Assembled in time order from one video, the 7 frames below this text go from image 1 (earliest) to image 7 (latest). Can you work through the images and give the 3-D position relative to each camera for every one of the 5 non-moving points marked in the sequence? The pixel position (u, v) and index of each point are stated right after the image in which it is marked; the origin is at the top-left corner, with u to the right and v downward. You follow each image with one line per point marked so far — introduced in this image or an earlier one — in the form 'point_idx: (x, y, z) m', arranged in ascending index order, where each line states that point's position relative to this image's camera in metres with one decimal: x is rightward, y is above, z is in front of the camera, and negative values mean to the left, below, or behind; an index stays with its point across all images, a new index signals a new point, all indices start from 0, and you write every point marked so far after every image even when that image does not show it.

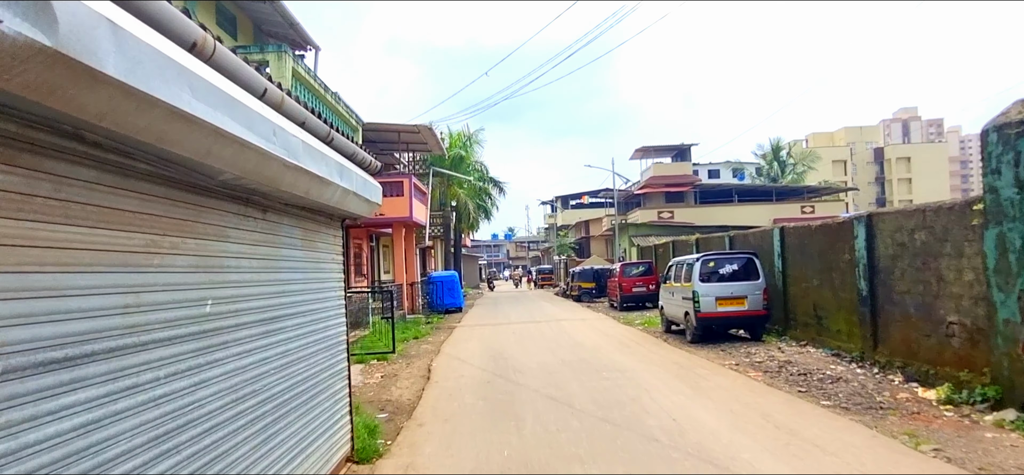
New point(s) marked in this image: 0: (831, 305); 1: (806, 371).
0: (+4.4, -0.9, +11.2) m
1: (+3.5, -1.6, +9.5) m
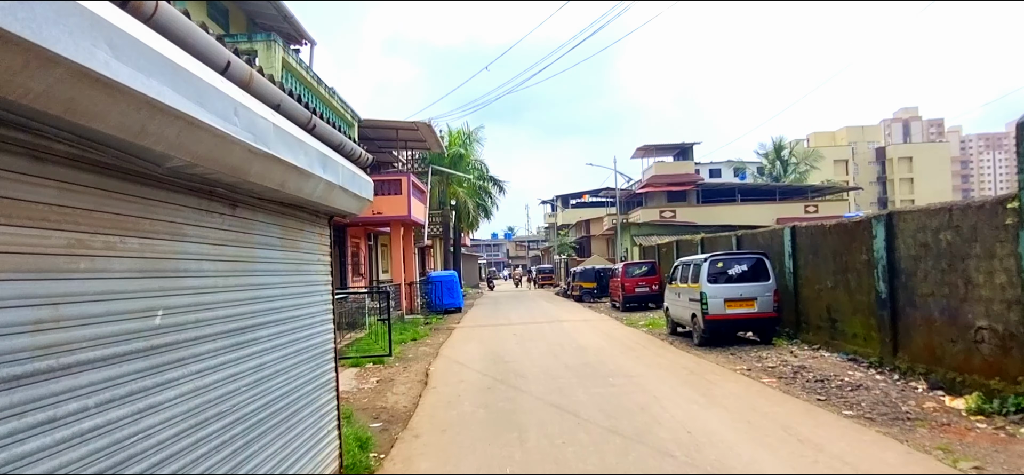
0: (+4.4, -0.9, +10.7) m
1: (+3.5, -1.6, +9.1) m
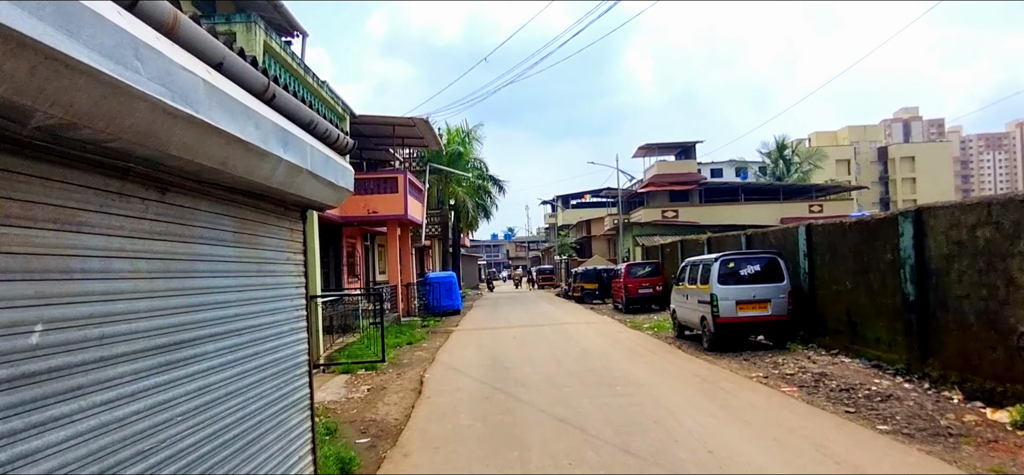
0: (+4.4, -0.9, +10.0) m
1: (+3.5, -1.5, +8.4) m
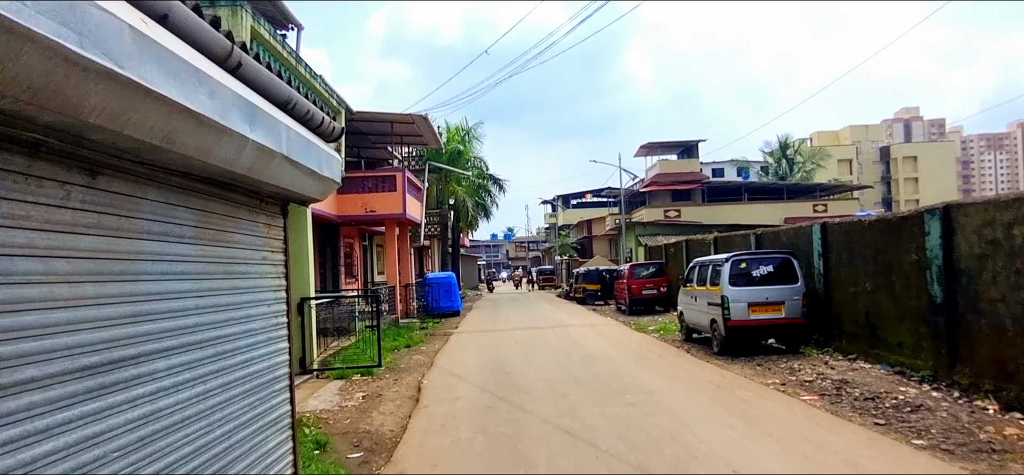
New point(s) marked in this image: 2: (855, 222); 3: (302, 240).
0: (+4.4, -0.9, +9.5) m
1: (+3.5, -1.5, +7.9) m
2: (+4.4, +0.2, +10.5) m
3: (-2.9, 0.0, +11.2) m
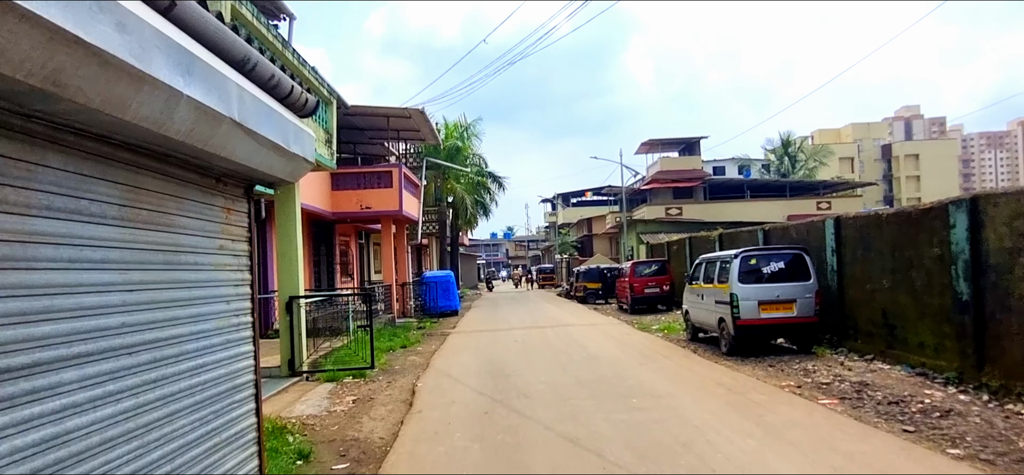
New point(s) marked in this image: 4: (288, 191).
0: (+4.4, -0.8, +9.0) m
1: (+3.5, -1.5, +7.4) m
2: (+4.4, +0.3, +10.0) m
3: (-2.9, 0.0, +10.7) m
4: (-2.9, +0.6, +10.7) m
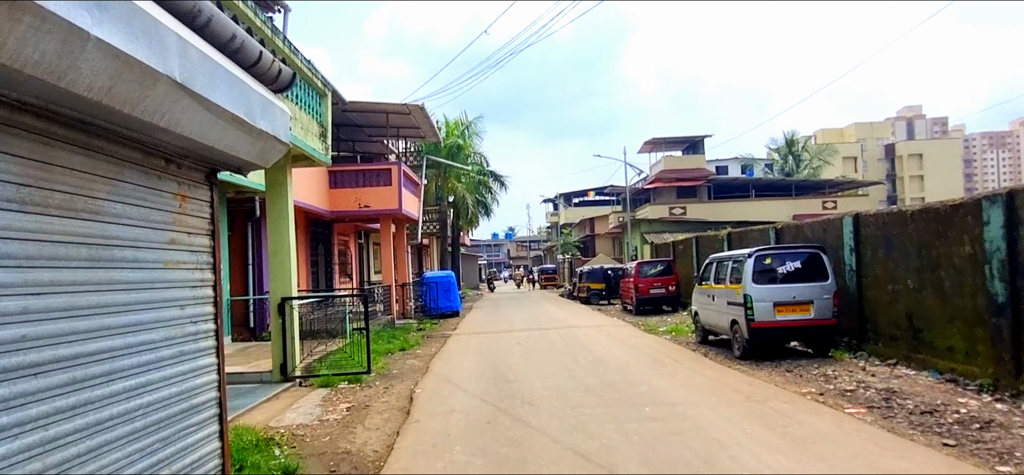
0: (+4.5, -0.8, +8.5) m
1: (+3.5, -1.4, +6.9) m
2: (+4.4, +0.3, +9.4) m
3: (-2.9, +0.1, +10.2) m
4: (-2.9, +0.6, +10.2) m
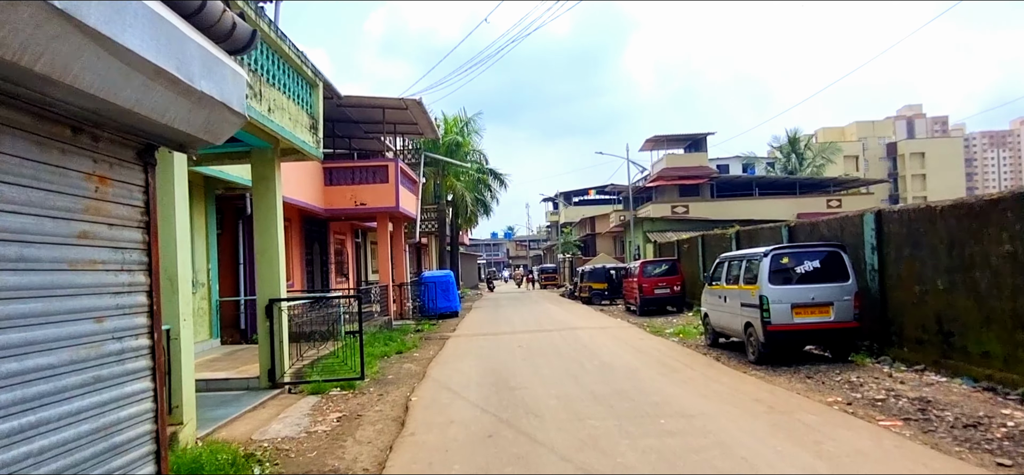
0: (+4.5, -0.8, +7.9) m
1: (+3.6, -1.4, +6.3) m
2: (+4.5, +0.3, +8.9) m
3: (-2.9, +0.1, +9.6) m
4: (-2.9, +0.6, +9.6) m
